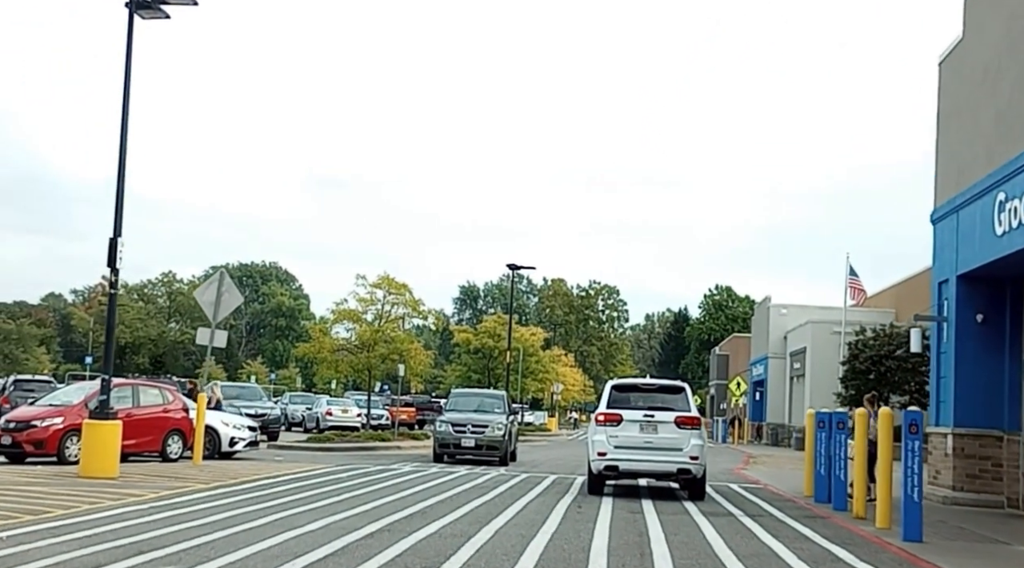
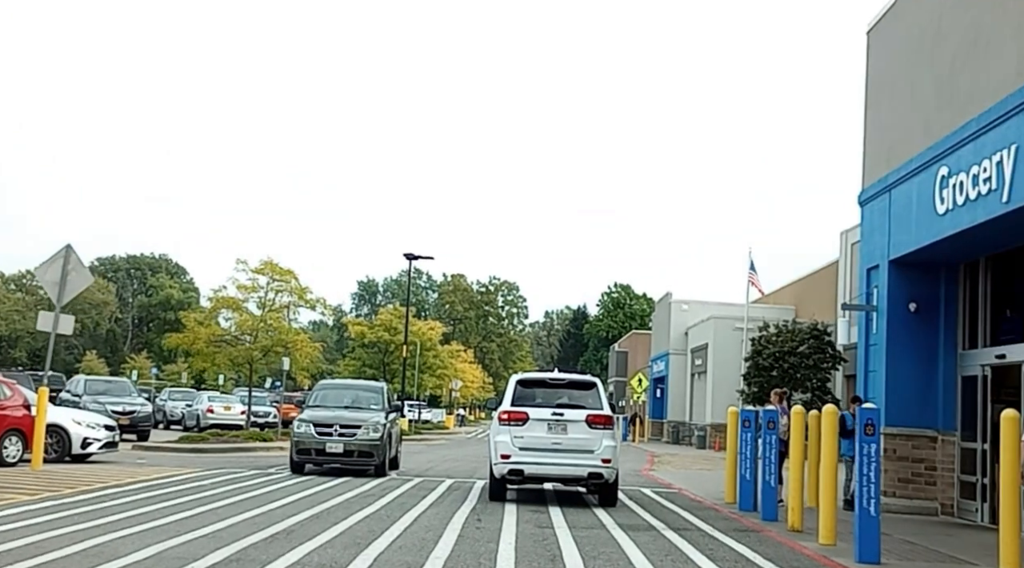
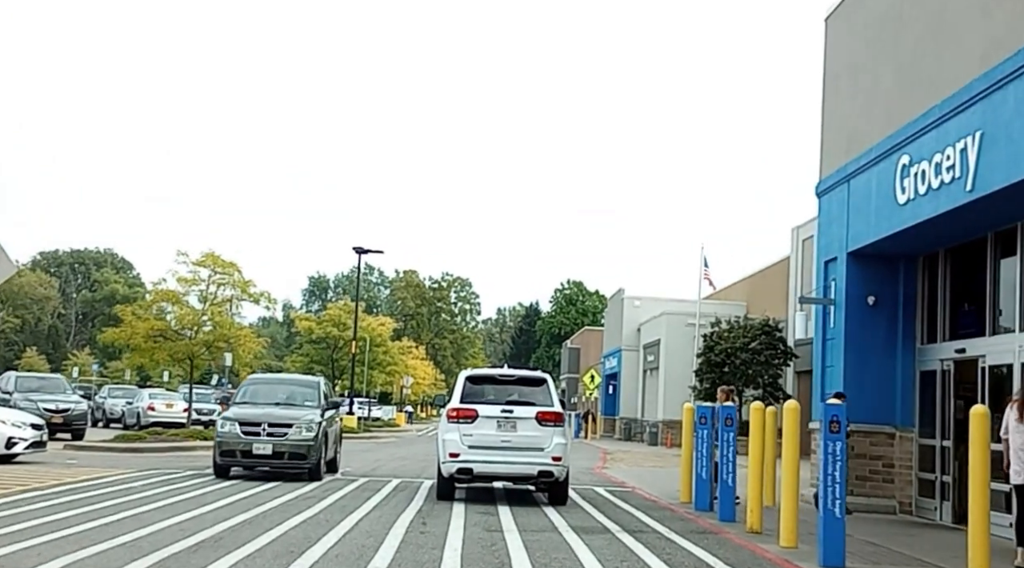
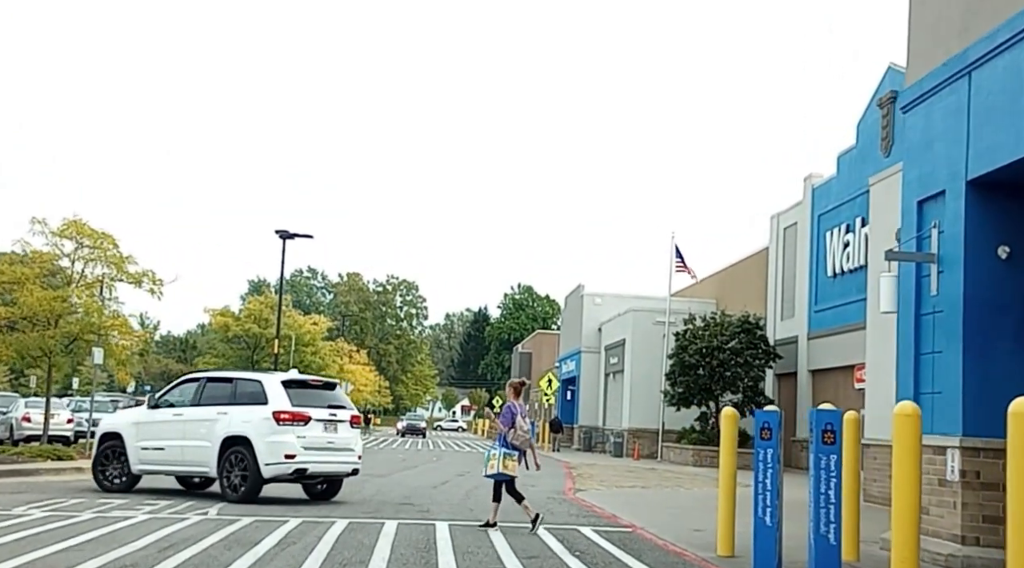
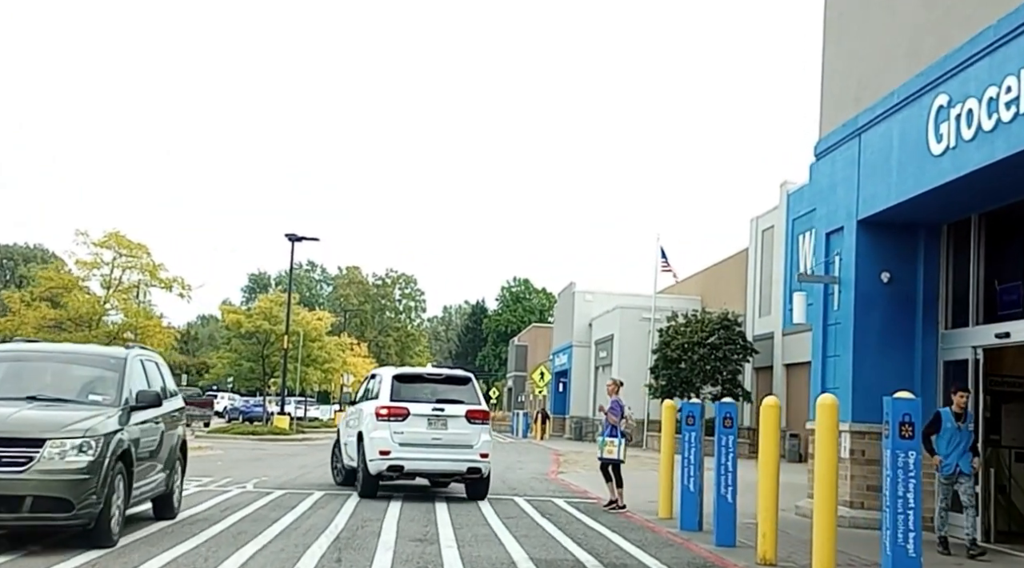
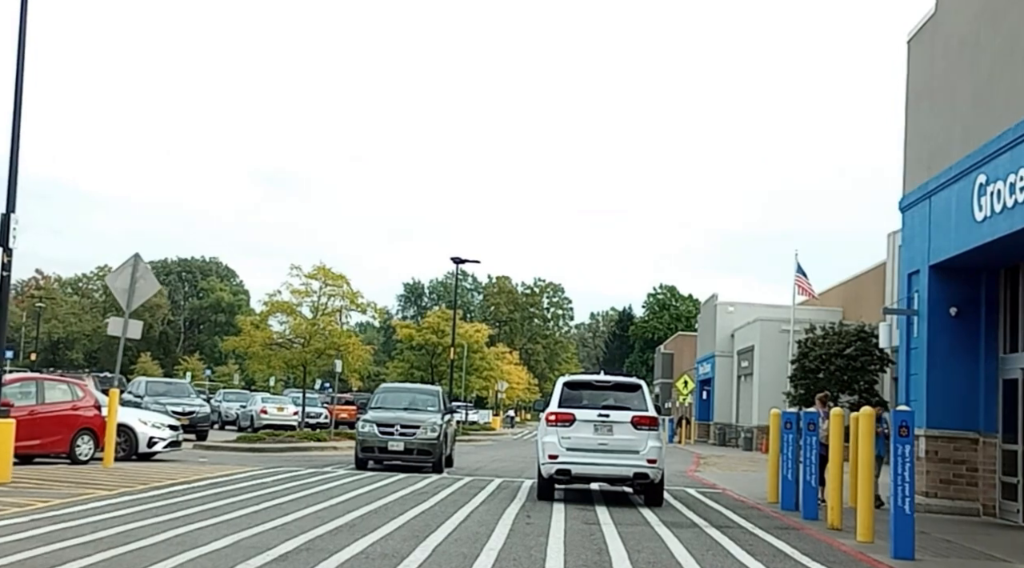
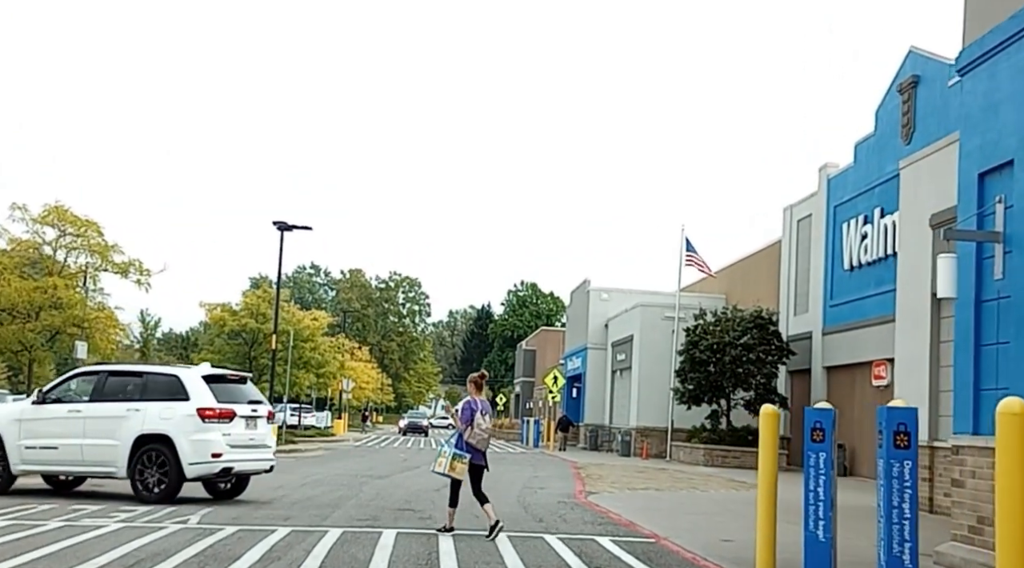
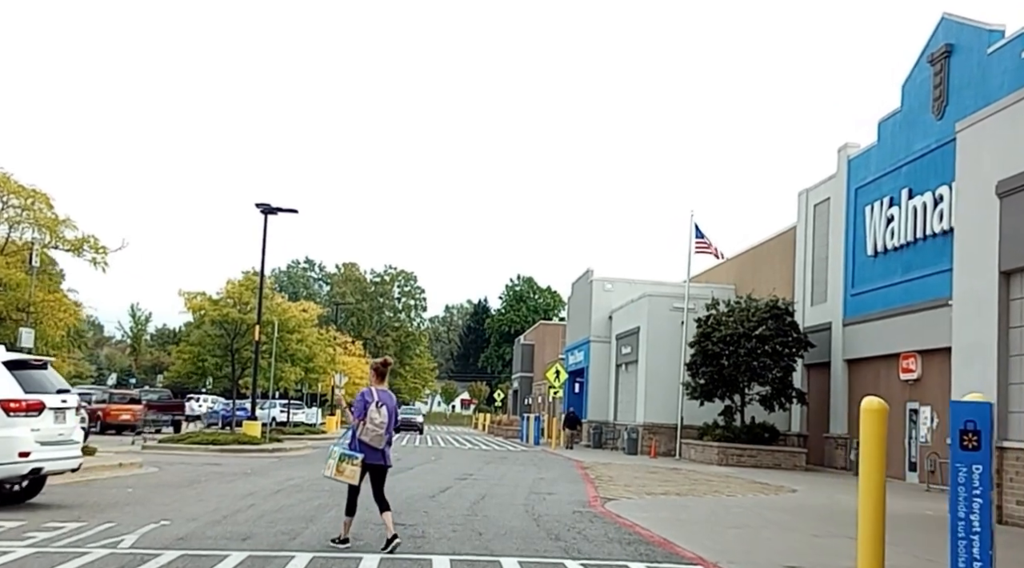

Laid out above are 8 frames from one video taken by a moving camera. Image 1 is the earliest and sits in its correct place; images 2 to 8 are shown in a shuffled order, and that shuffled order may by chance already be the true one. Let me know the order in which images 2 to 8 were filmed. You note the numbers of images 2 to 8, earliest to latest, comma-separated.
6, 2, 3, 5, 4, 7, 8
